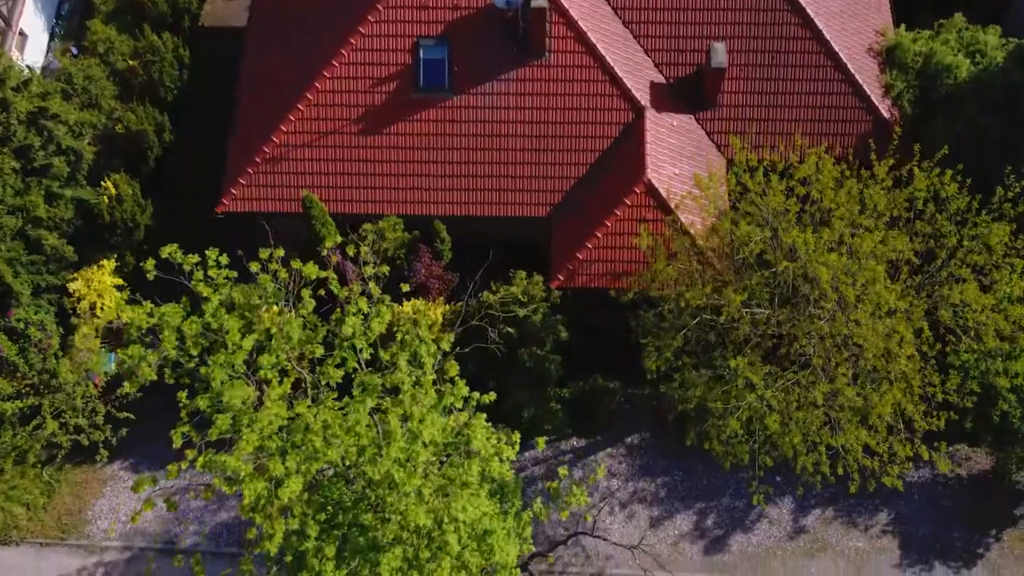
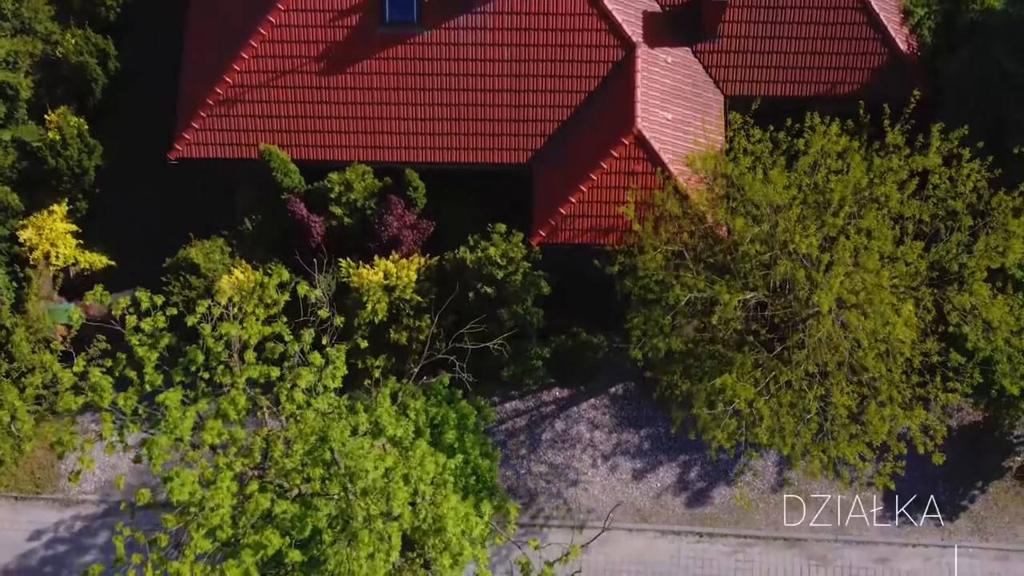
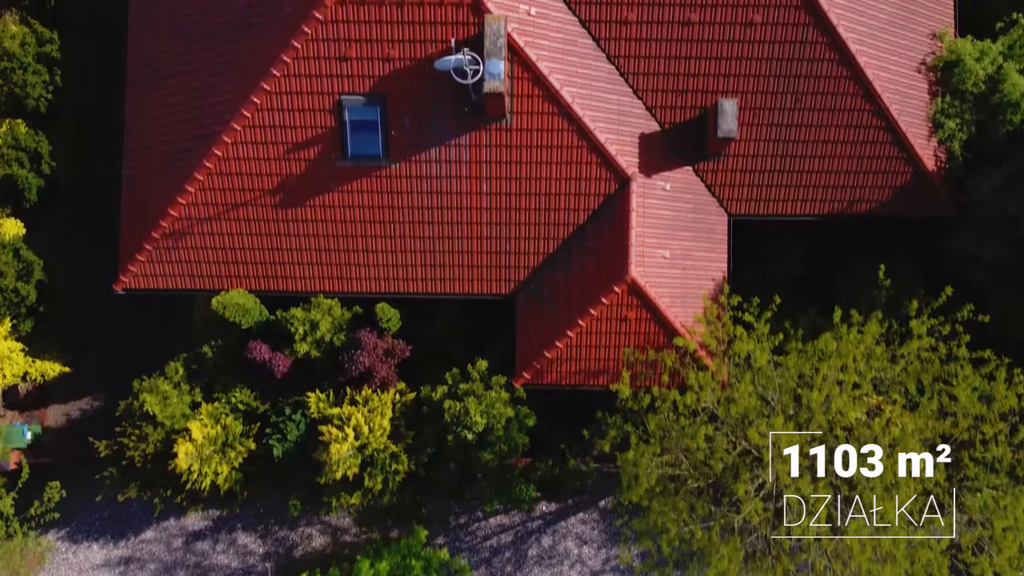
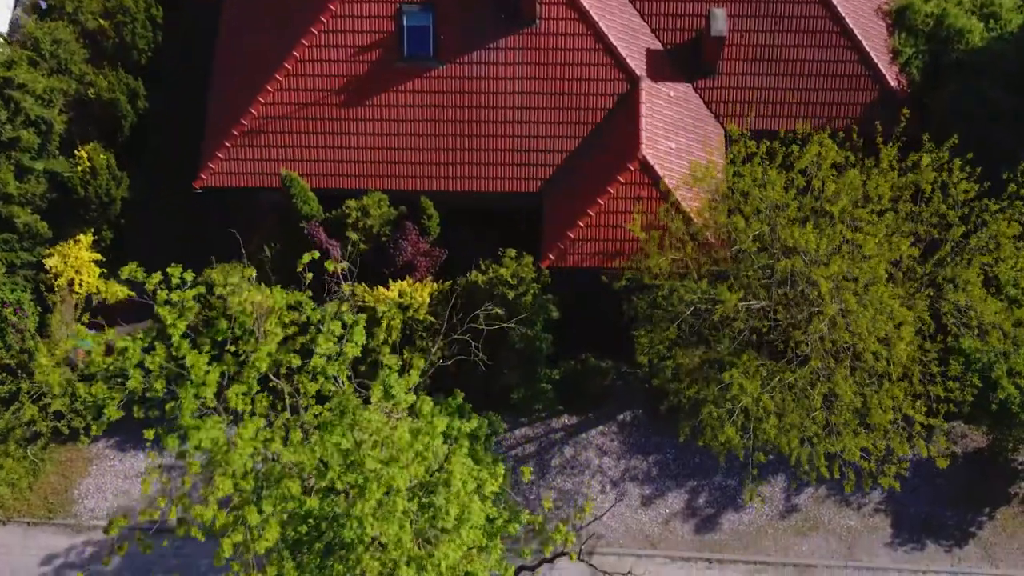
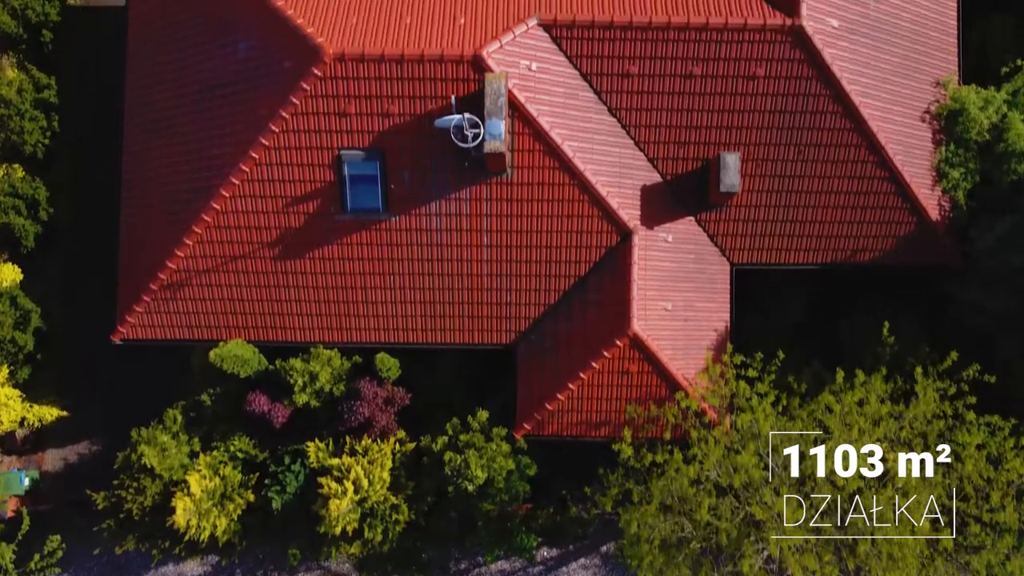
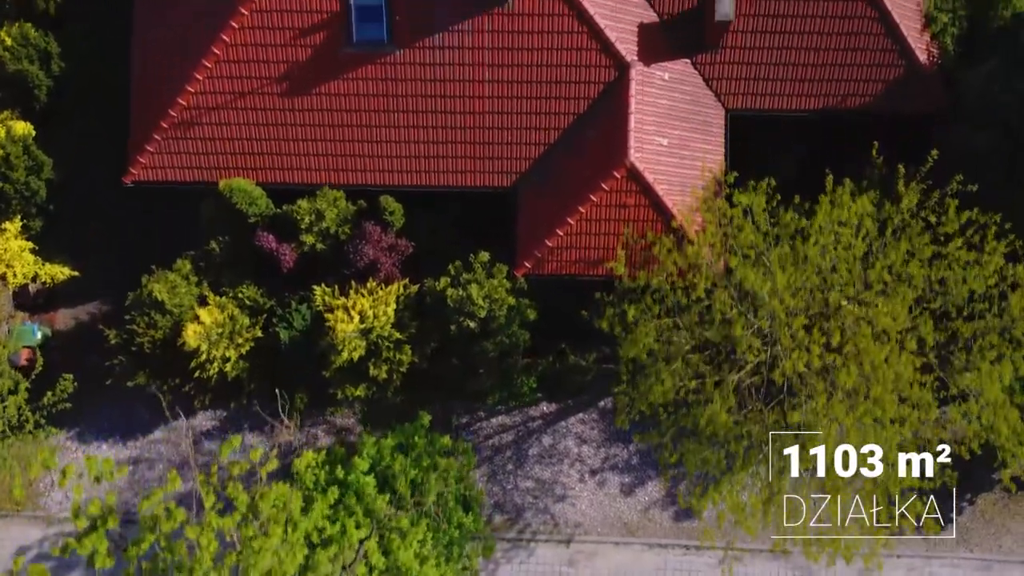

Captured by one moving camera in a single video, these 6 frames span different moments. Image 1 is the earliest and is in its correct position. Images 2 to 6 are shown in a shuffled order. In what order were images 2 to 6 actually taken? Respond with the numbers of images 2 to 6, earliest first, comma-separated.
4, 2, 6, 3, 5
